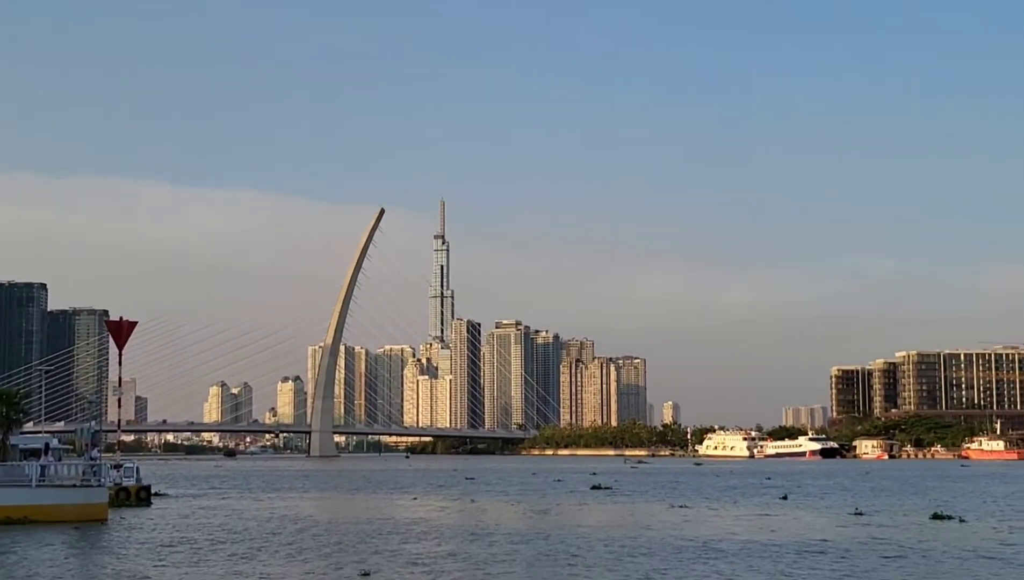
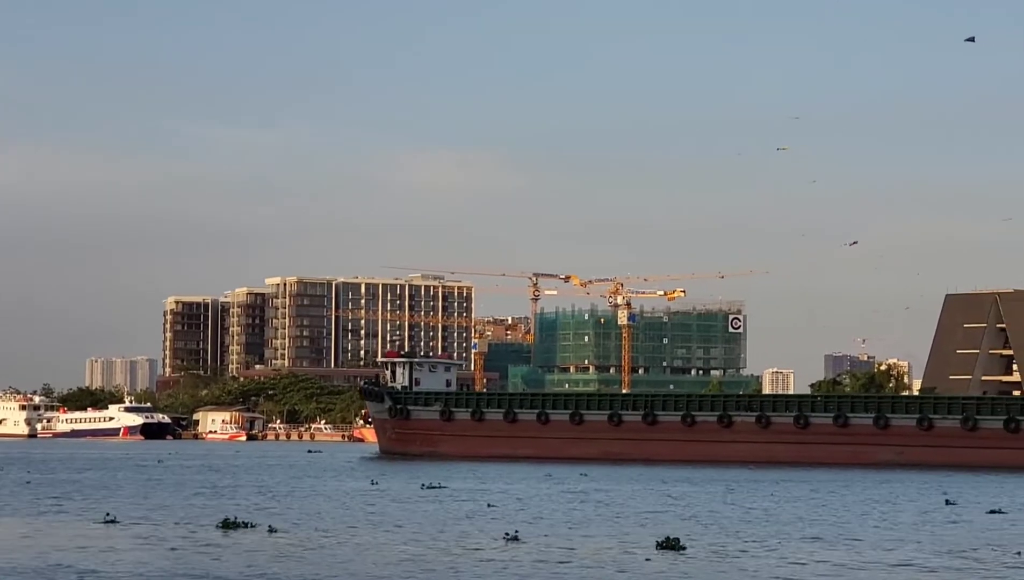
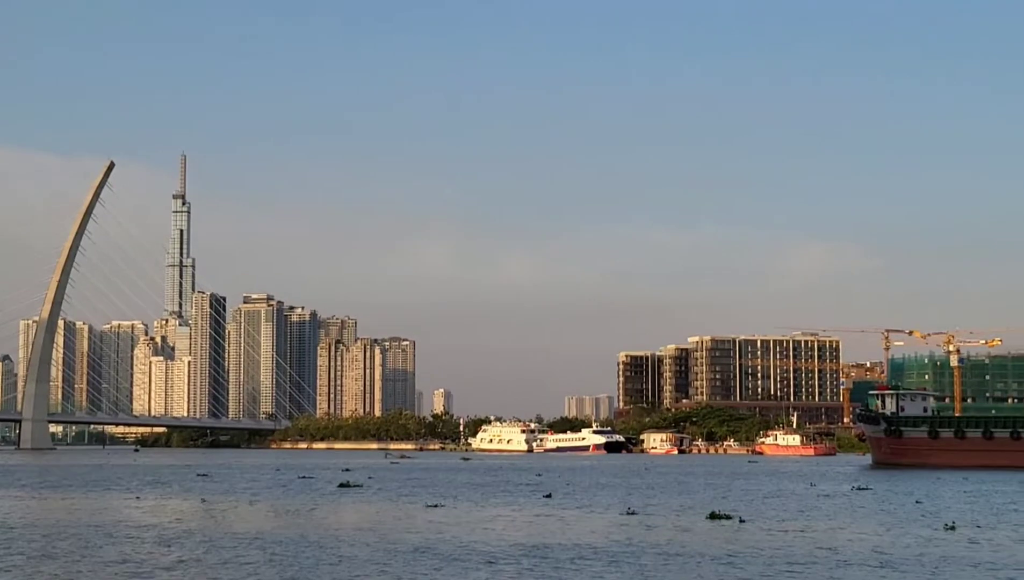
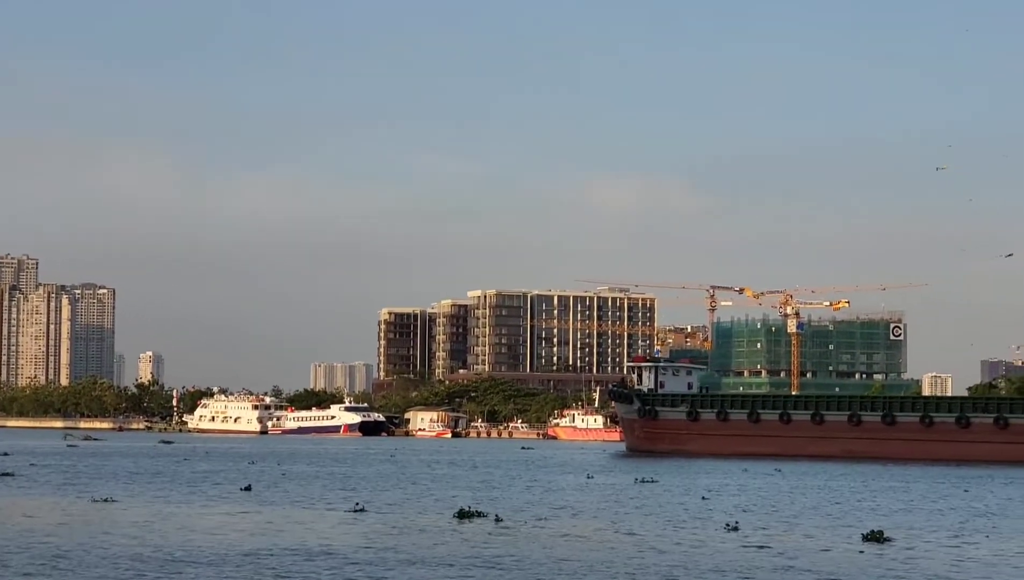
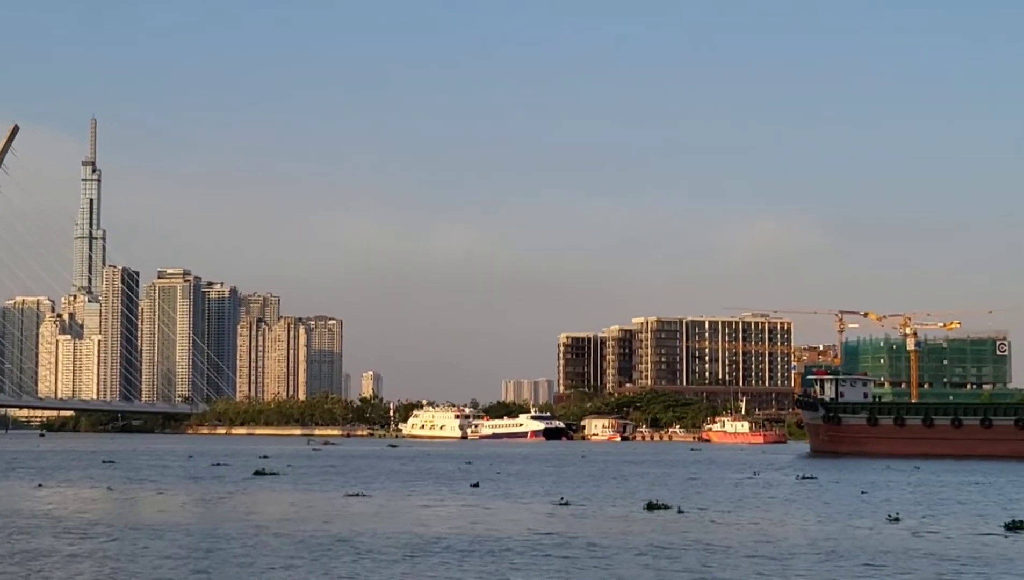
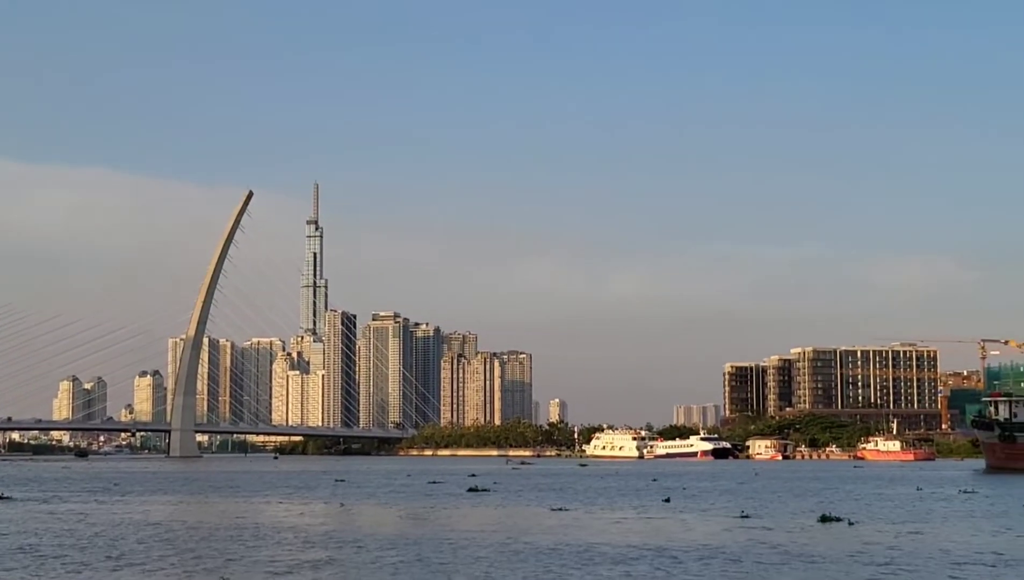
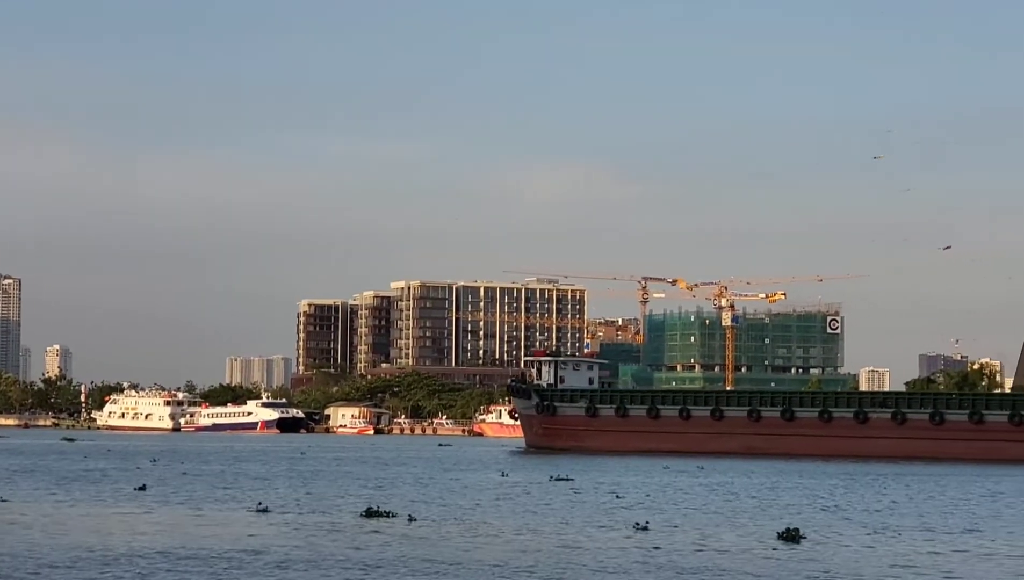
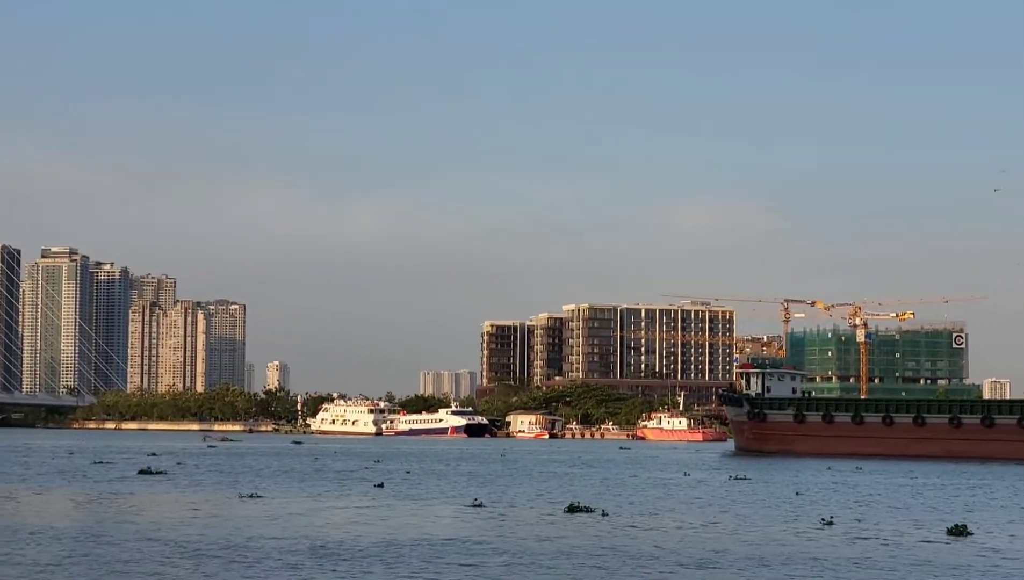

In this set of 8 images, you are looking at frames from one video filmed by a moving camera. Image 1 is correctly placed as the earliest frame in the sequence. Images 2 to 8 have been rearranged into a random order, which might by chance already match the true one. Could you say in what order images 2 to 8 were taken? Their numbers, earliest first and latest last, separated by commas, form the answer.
6, 3, 5, 8, 4, 7, 2
